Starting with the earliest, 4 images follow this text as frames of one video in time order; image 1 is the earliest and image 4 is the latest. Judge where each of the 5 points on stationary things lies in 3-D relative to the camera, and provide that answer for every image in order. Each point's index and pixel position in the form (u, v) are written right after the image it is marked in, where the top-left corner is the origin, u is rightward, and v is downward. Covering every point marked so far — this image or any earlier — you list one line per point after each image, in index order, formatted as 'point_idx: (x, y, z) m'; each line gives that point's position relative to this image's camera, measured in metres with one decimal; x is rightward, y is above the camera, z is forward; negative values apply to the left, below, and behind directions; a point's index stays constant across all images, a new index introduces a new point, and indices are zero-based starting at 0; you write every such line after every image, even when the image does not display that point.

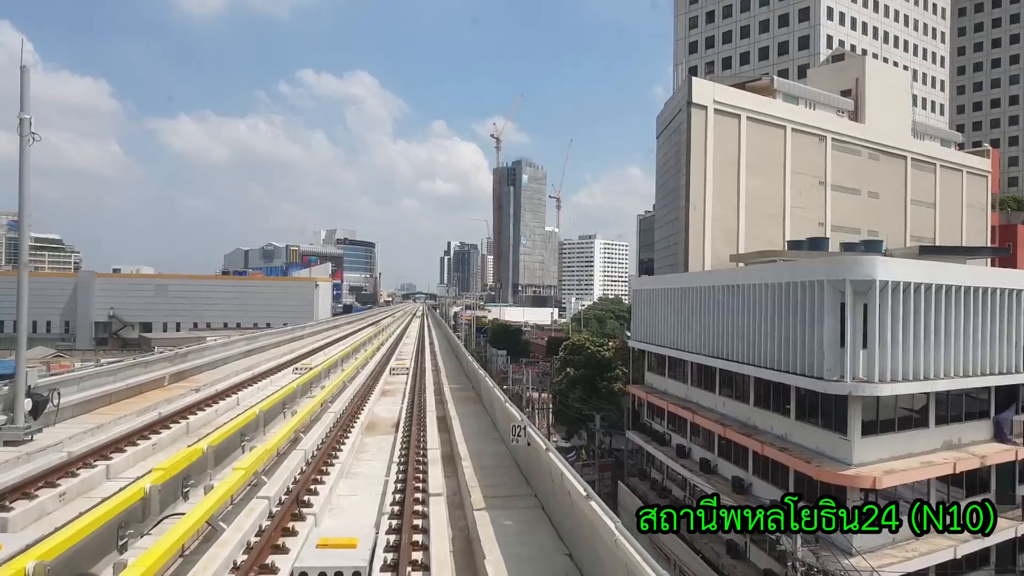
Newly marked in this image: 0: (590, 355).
0: (+1.8, -1.7, +18.3) m
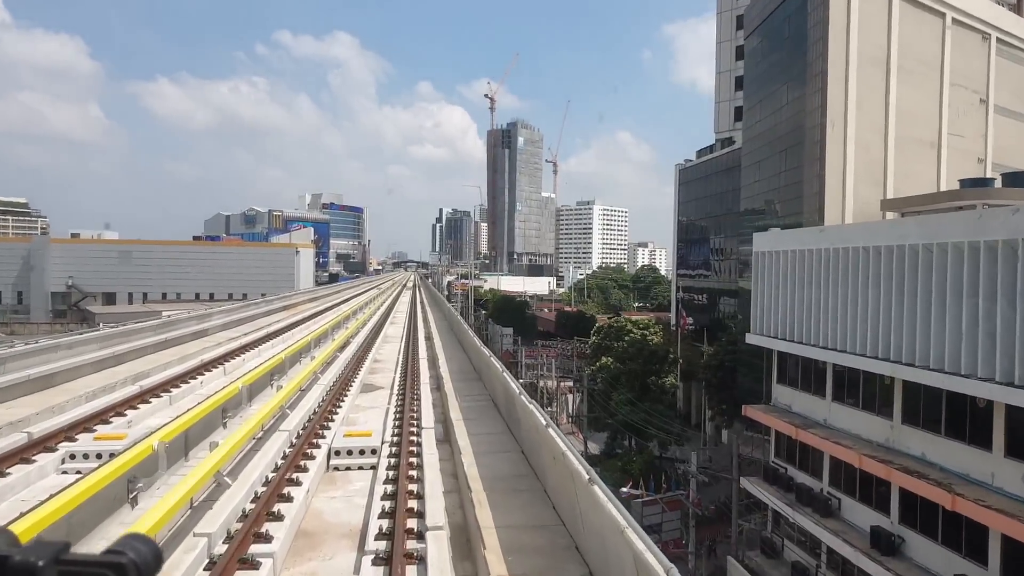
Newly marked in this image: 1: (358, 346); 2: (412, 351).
0: (+2.1, -1.0, +13.8) m
1: (-3.3, -1.3, +17.2) m
2: (-2.2, -1.4, +17.6) m
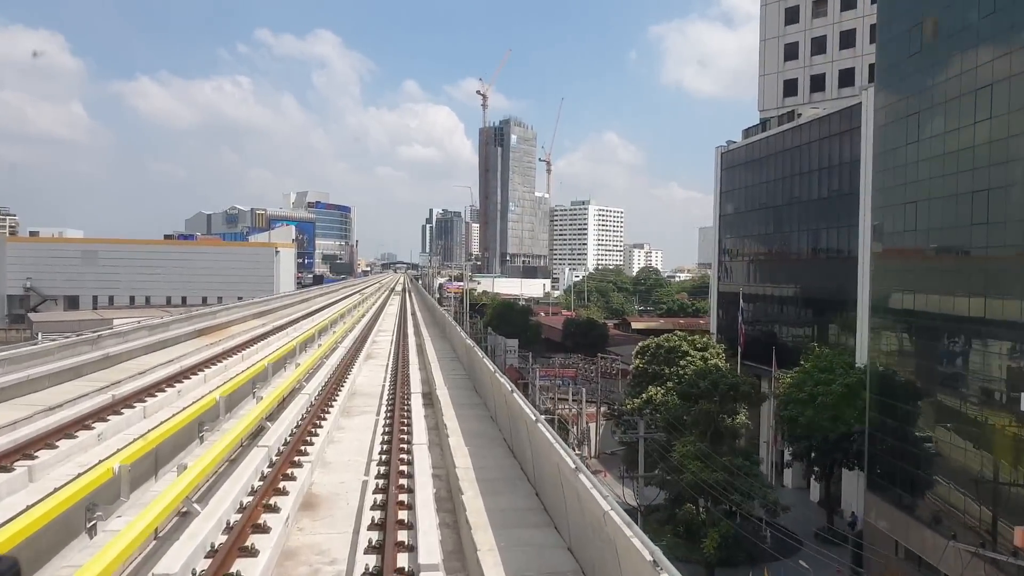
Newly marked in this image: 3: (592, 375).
0: (+2.4, -1.2, +10.4) m
1: (-3.1, -1.4, +13.6) m
2: (-1.9, -1.5, +14.1) m
3: (+1.6, -1.7, +16.6) m
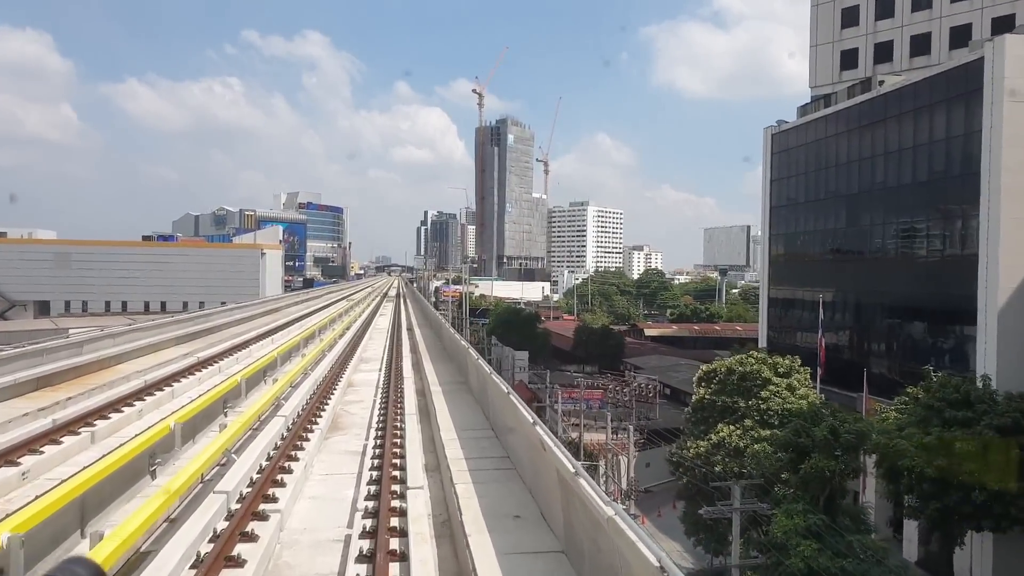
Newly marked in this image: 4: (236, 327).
0: (+2.7, -1.2, +7.6) m
1: (-2.8, -1.5, +10.8) m
2: (-1.6, -1.6, +11.4) m
3: (+1.9, -1.9, +13.9) m
4: (-5.6, -1.1, +15.1) m
